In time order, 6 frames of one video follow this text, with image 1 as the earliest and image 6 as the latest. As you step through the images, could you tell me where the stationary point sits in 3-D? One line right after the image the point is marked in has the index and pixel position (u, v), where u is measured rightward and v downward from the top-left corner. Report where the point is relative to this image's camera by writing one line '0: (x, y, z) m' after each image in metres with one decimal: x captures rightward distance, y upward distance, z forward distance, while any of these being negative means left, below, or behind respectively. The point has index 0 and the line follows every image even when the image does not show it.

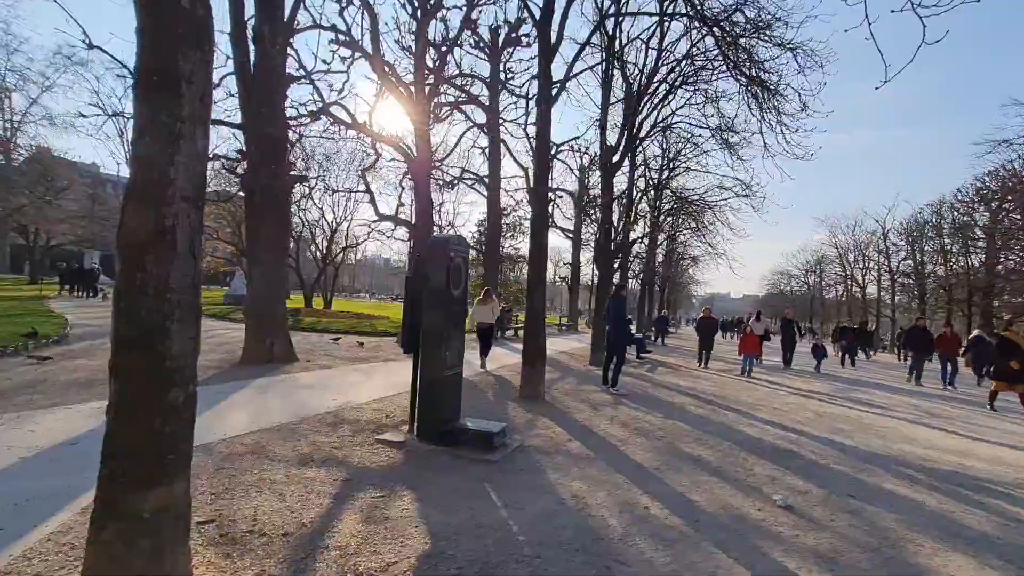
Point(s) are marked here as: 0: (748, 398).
0: (+5.3, -2.5, +10.9) m
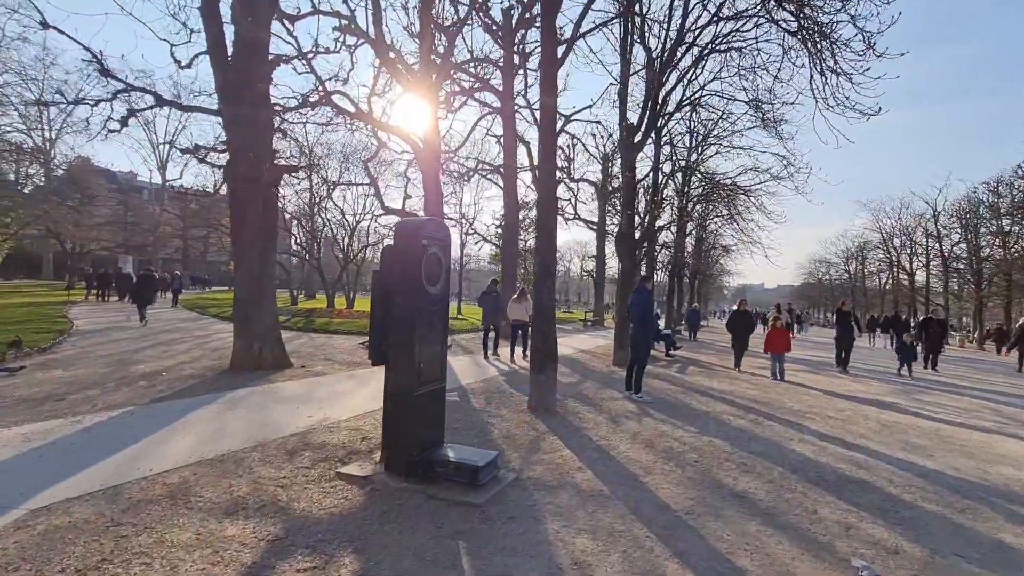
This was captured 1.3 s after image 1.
0: (+5.5, -2.3, +9.4) m
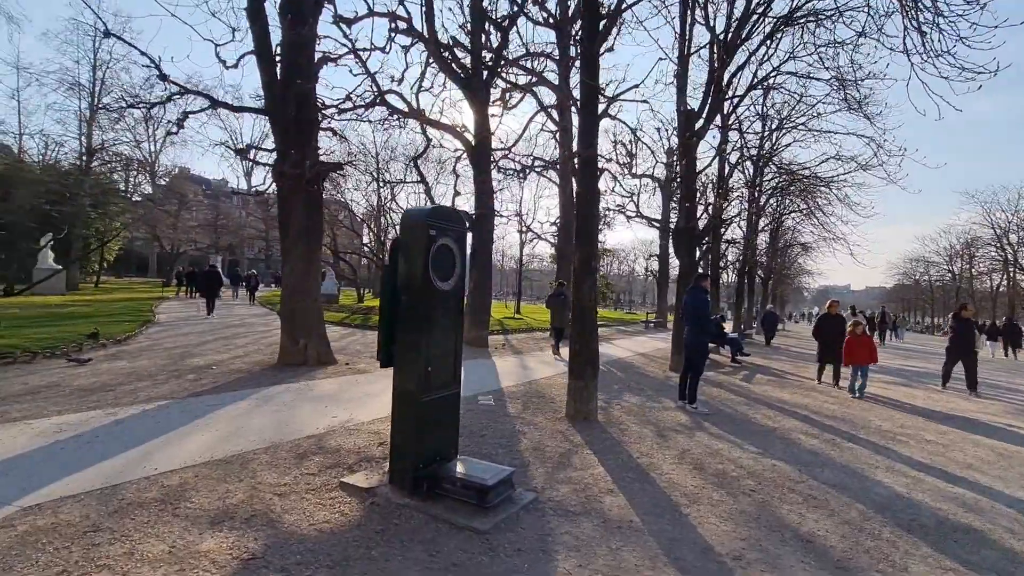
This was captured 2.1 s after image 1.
0: (+6.2, -2.3, +8.1) m
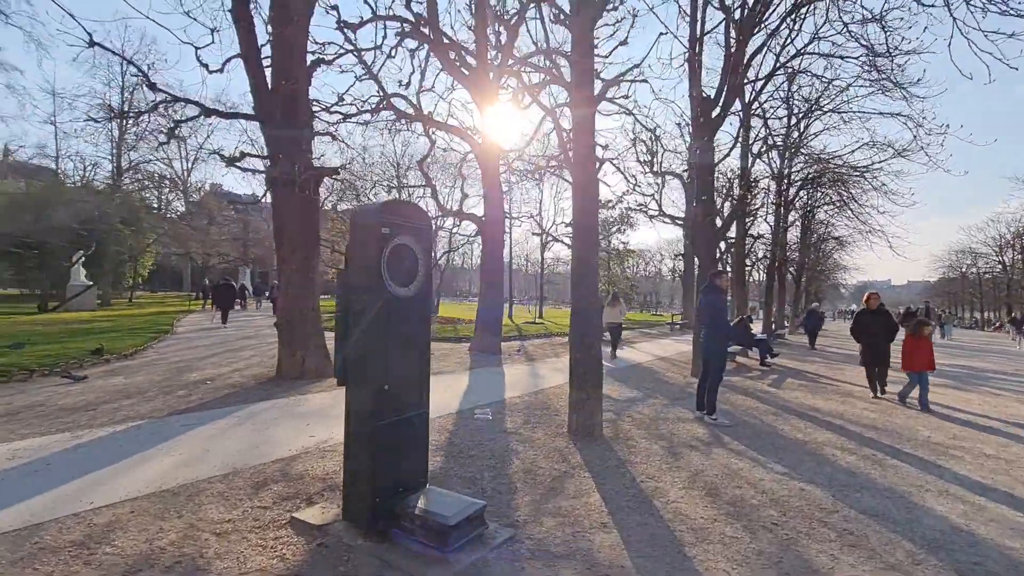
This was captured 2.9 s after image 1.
0: (+6.2, -2.2, +7.1) m
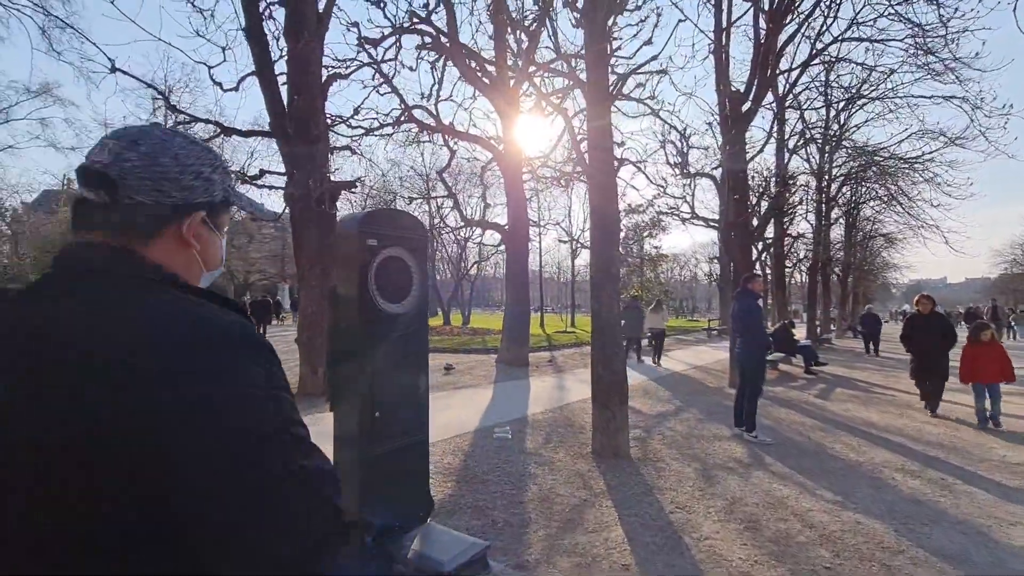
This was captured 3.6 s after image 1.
0: (+6.5, -2.2, +6.3) m
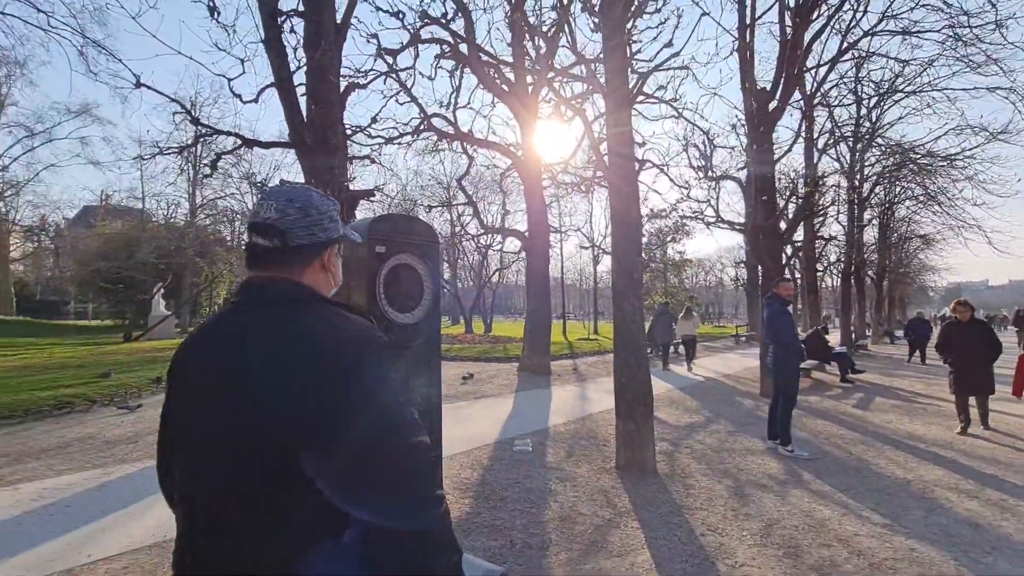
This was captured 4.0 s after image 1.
0: (+6.7, -2.2, +5.7) m
